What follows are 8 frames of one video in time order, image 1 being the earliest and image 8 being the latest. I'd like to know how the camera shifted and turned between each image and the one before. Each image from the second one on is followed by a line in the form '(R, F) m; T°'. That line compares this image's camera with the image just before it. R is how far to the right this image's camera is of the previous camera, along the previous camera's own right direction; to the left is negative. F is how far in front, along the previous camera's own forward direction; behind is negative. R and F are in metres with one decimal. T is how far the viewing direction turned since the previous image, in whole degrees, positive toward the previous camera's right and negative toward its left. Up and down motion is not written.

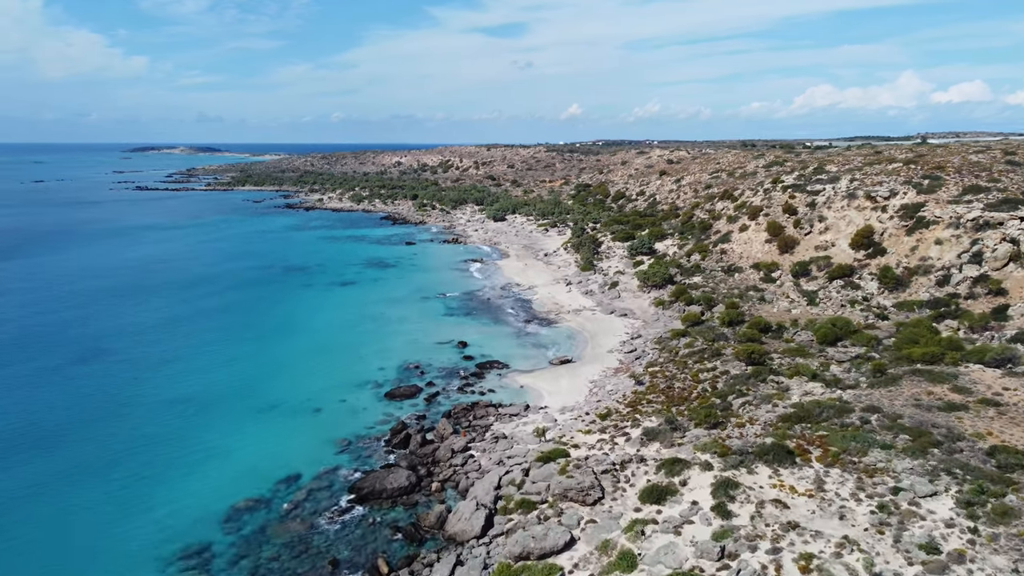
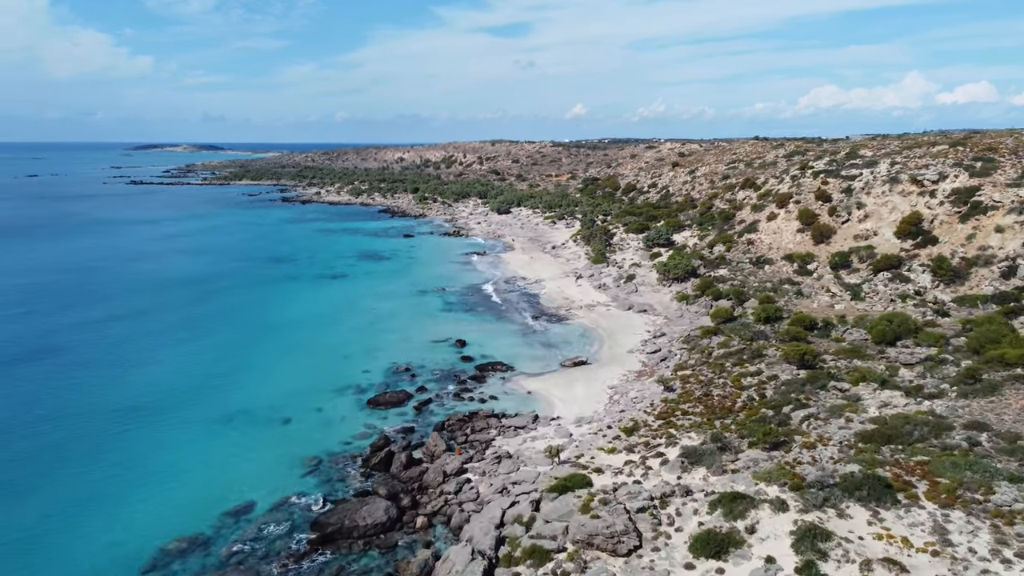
(-0.1, +6.3) m; 0°
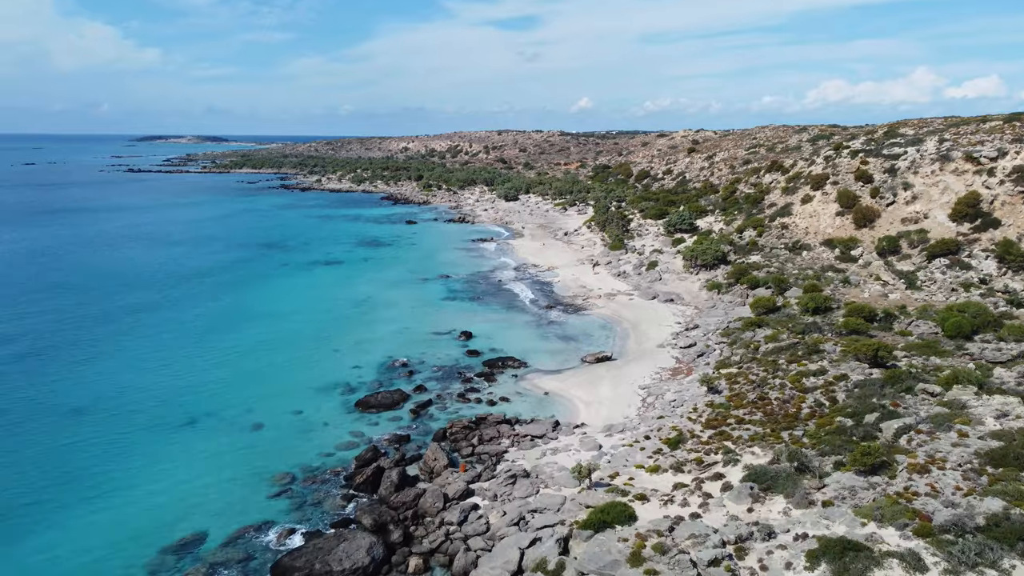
(-0.3, +5.4) m; 0°
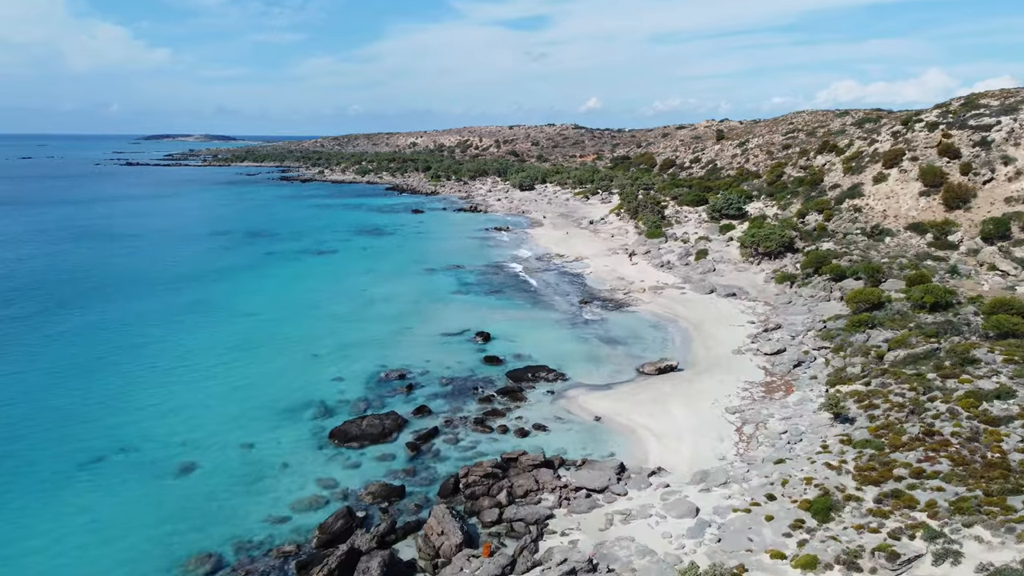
(-0.7, +8.7) m; -1°
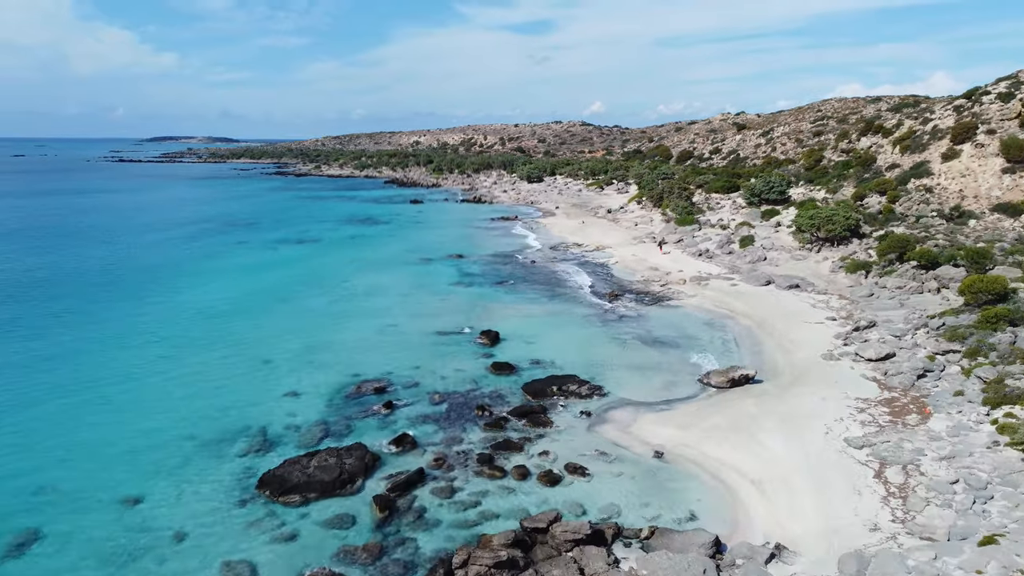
(-0.3, +7.0) m; 0°
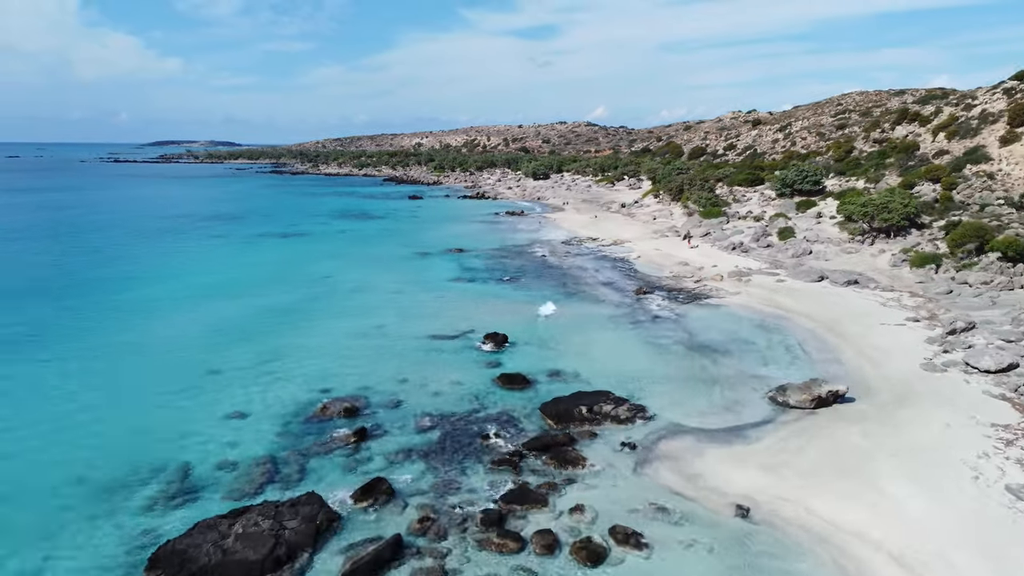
(-0.2, +4.6) m; 0°
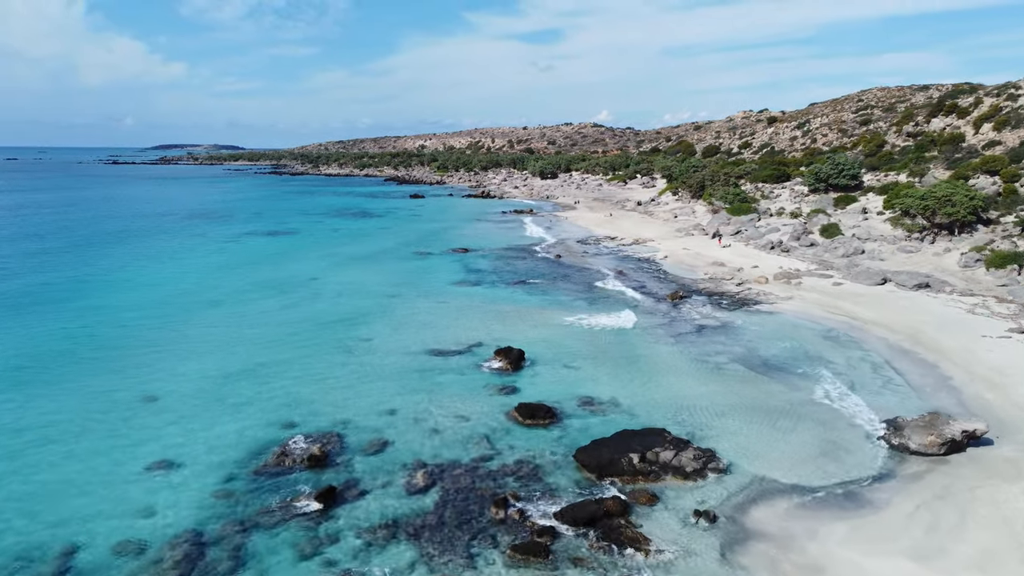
(-0.2, +3.8) m; 0°
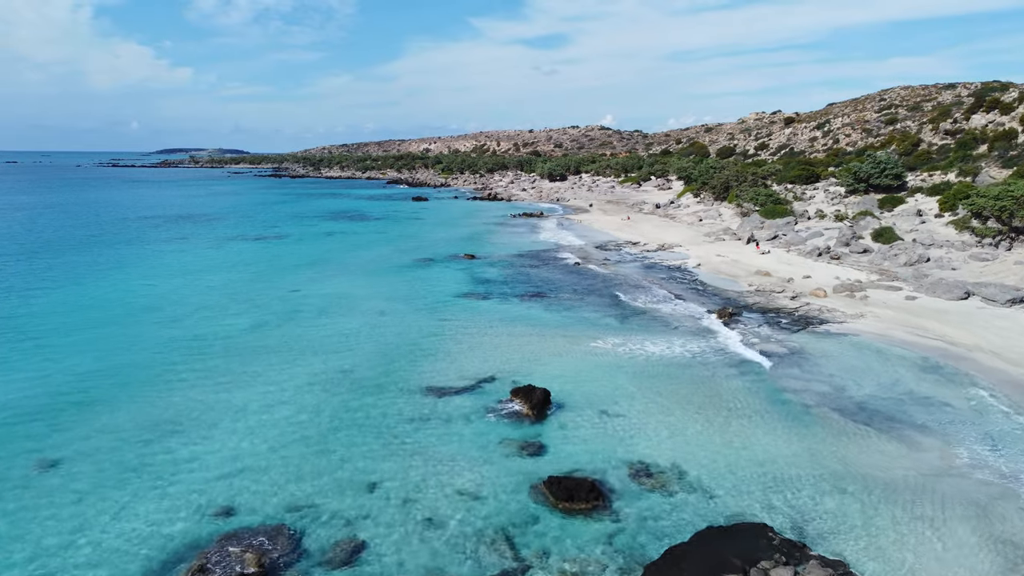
(-0.2, +3.6) m; 0°
